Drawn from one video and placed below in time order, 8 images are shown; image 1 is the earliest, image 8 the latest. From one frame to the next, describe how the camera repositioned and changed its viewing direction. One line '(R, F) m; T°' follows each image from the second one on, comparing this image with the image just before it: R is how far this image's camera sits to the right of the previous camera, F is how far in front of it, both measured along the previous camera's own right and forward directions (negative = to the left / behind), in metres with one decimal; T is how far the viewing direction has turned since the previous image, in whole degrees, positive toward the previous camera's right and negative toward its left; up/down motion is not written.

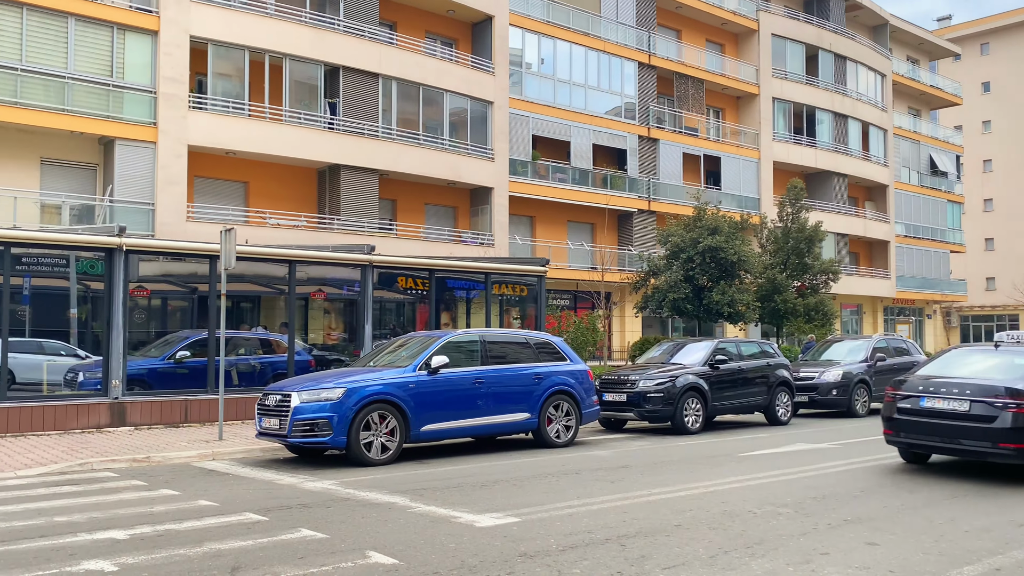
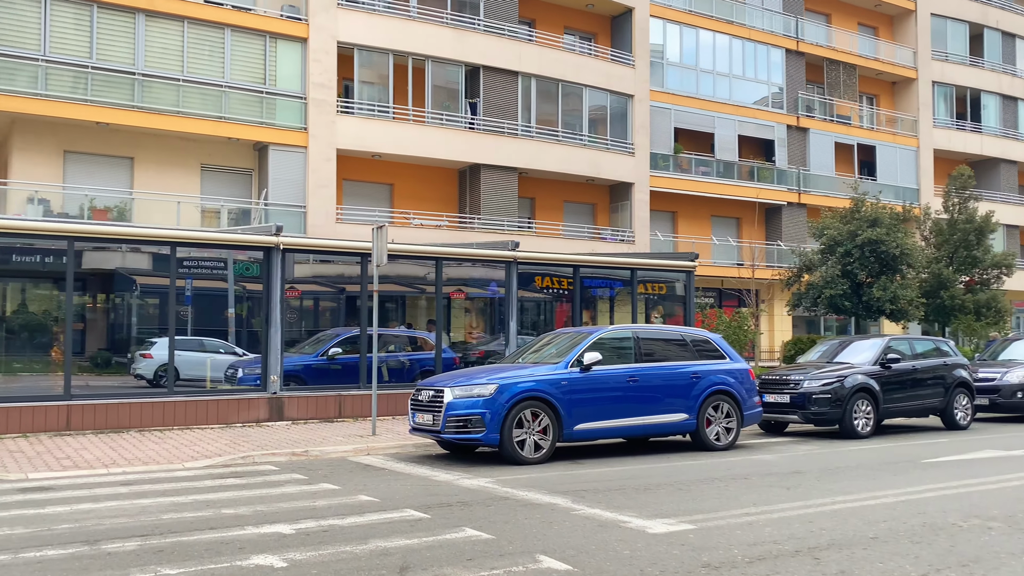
(-0.3, +0.4) m; -8°
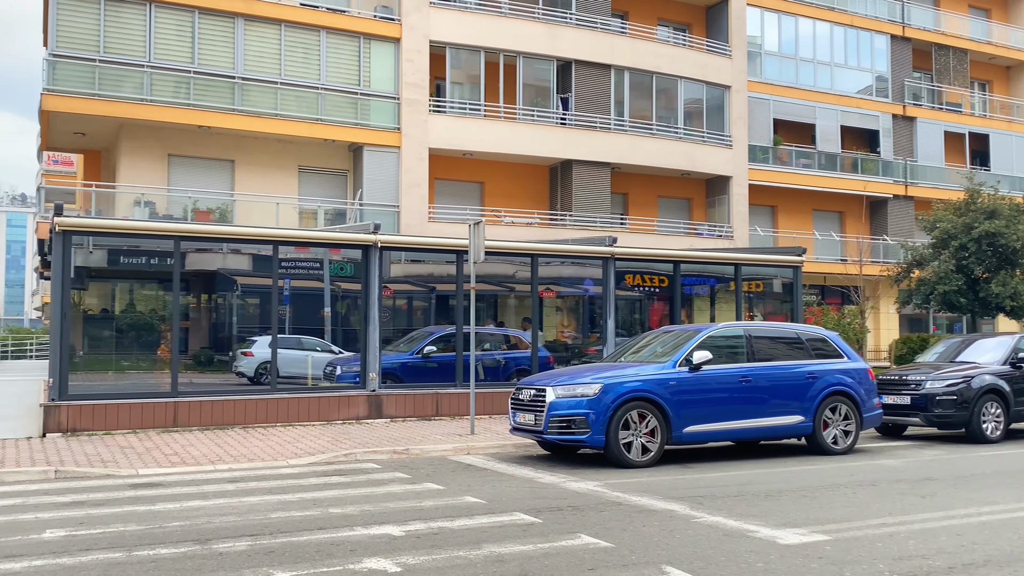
(-0.2, +0.3) m; -6°
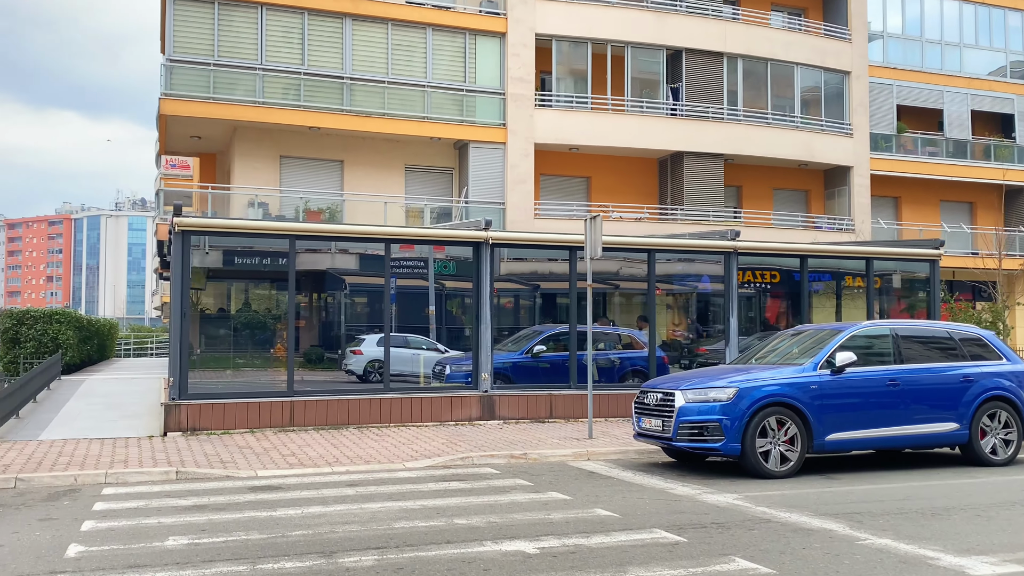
(-0.3, +0.5) m; -6°
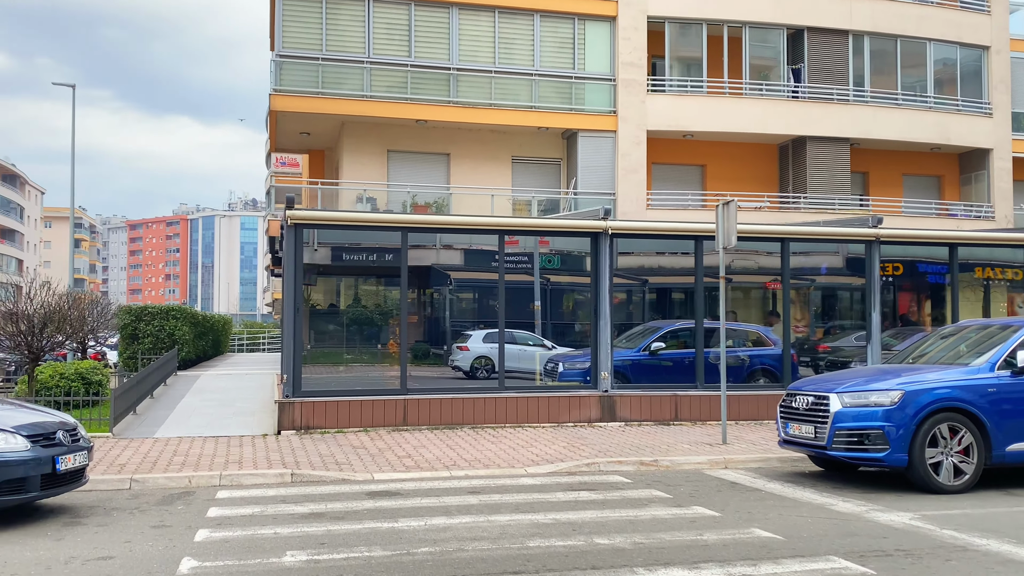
(-0.3, +0.7) m; -6°
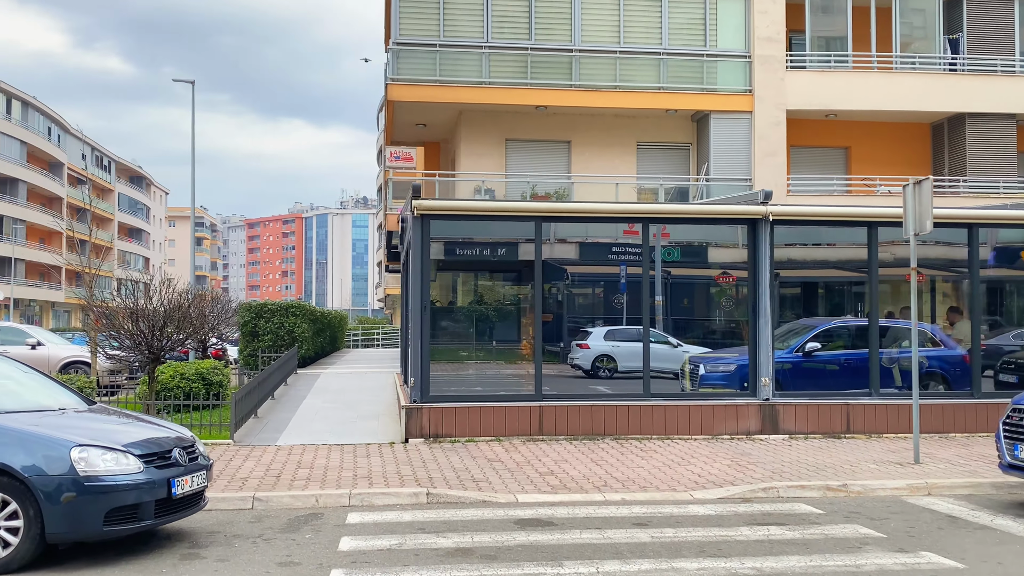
(-0.5, +1.1) m; -7°
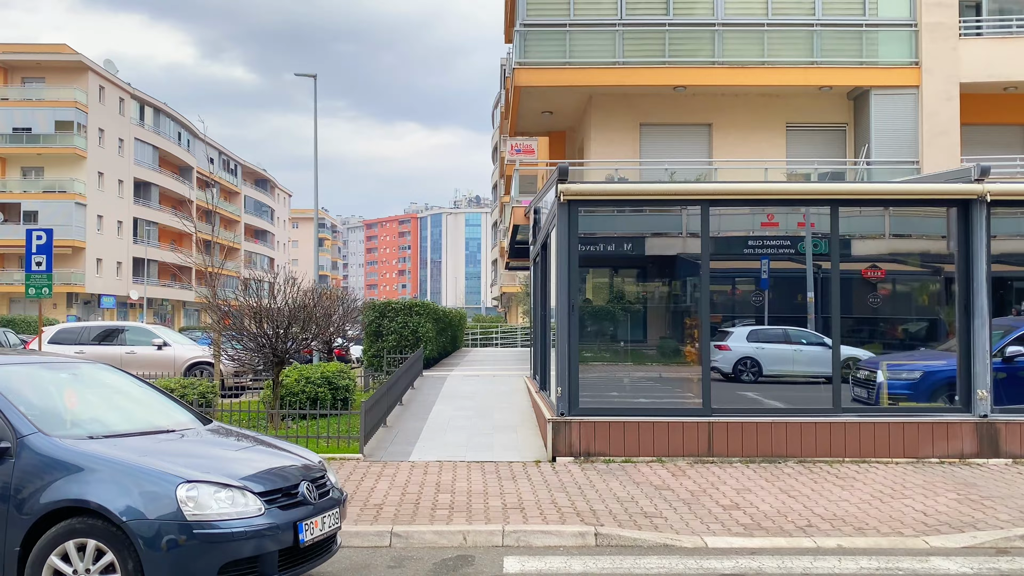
(-0.5, +1.3) m; -7°
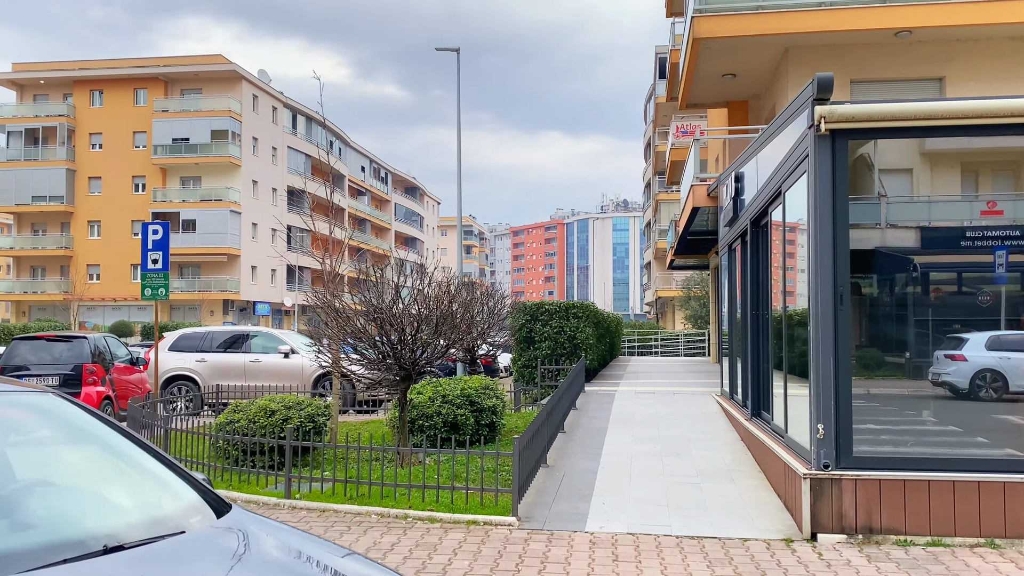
(-0.5, +2.9) m; -9°
